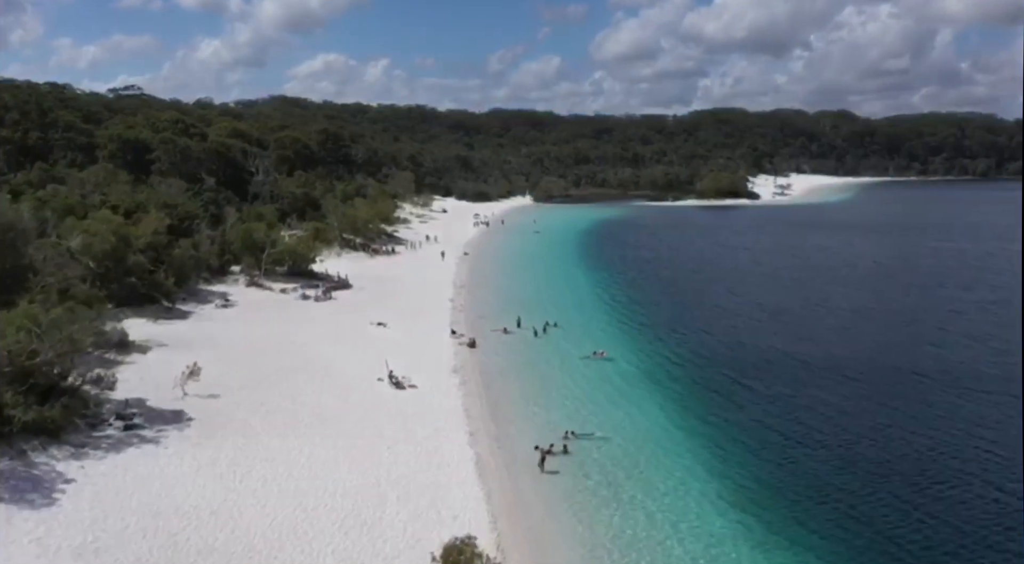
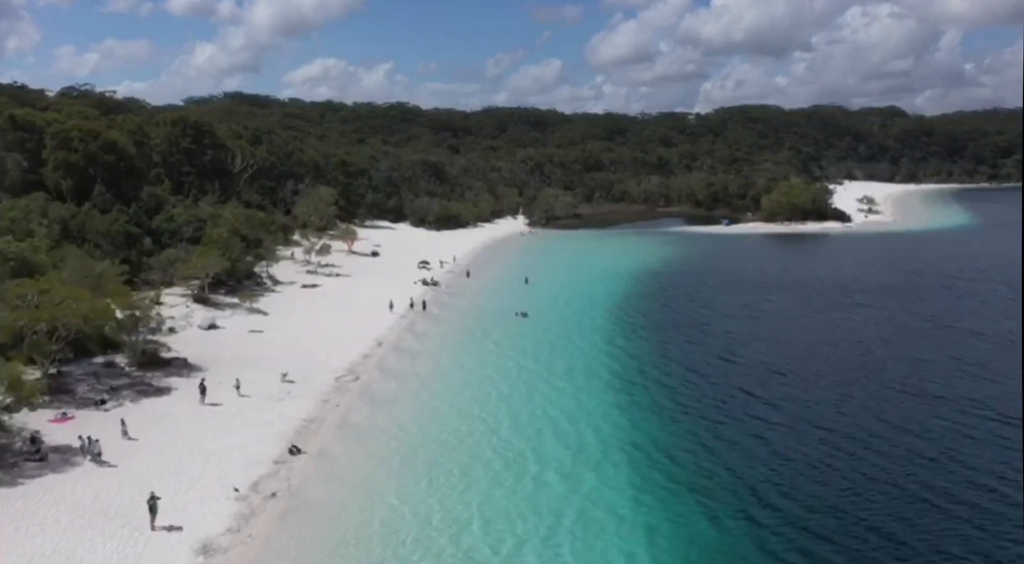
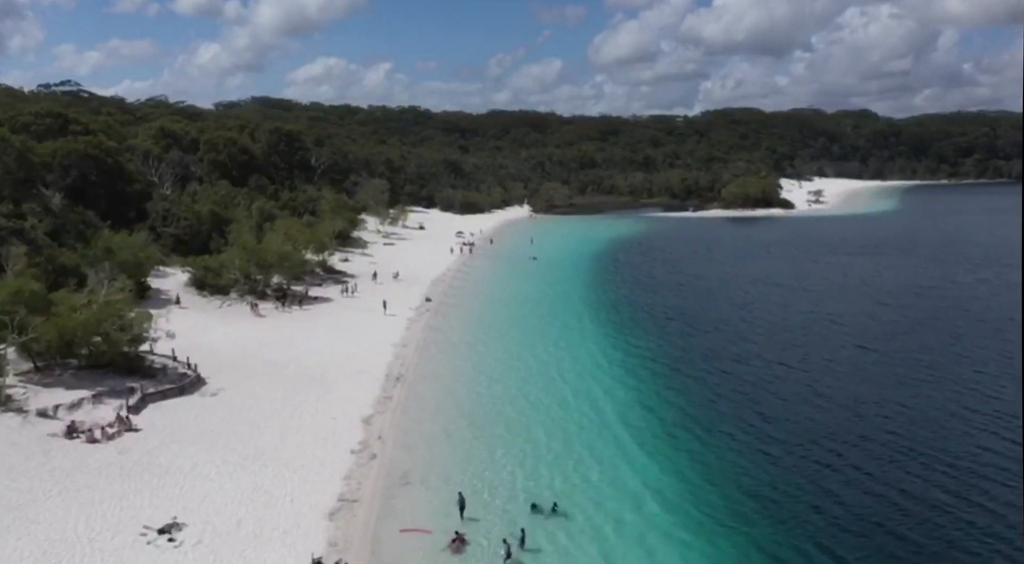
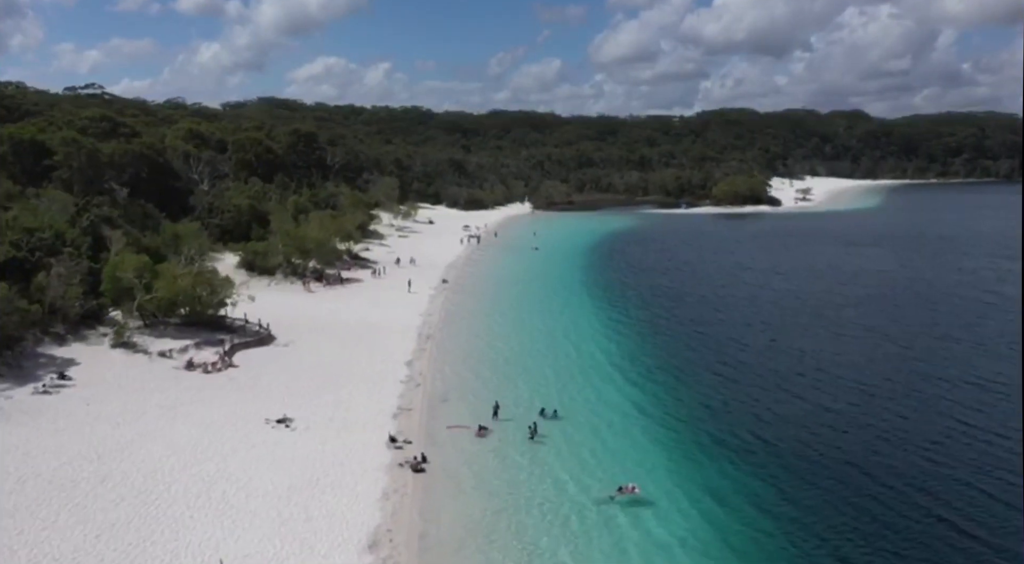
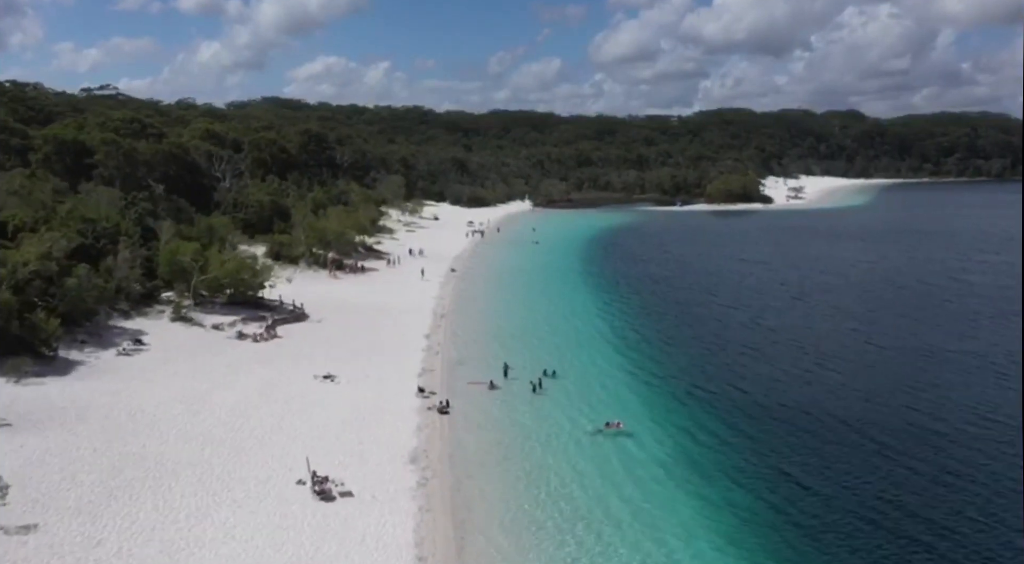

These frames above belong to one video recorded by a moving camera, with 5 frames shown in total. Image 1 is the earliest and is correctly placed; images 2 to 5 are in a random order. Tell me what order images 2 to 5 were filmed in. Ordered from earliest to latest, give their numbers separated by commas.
5, 4, 3, 2
